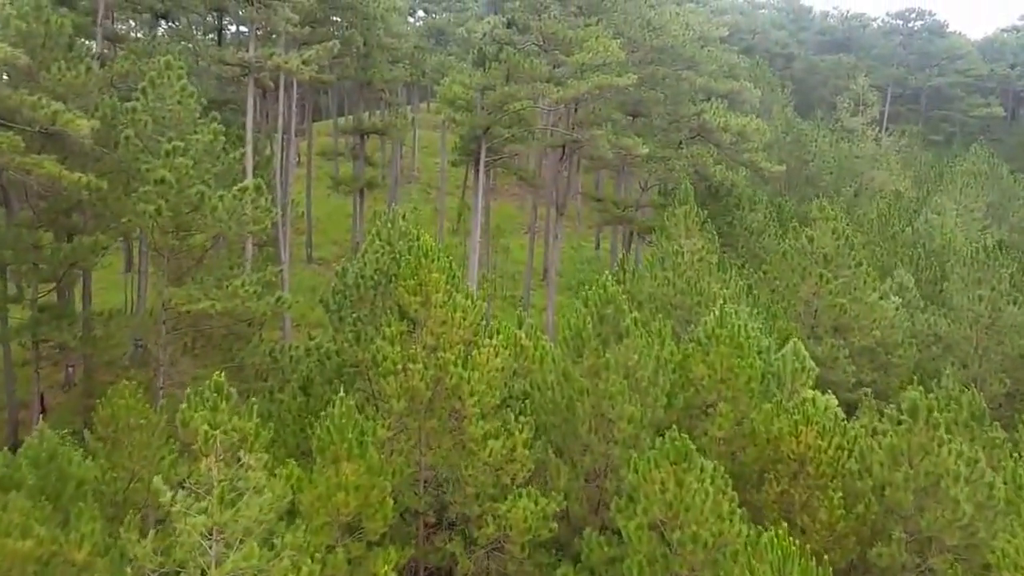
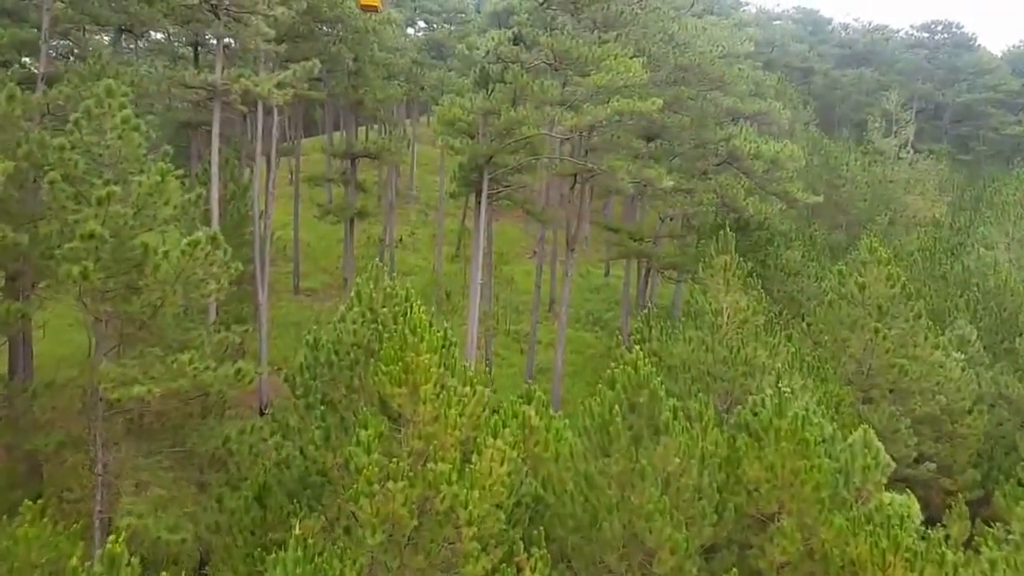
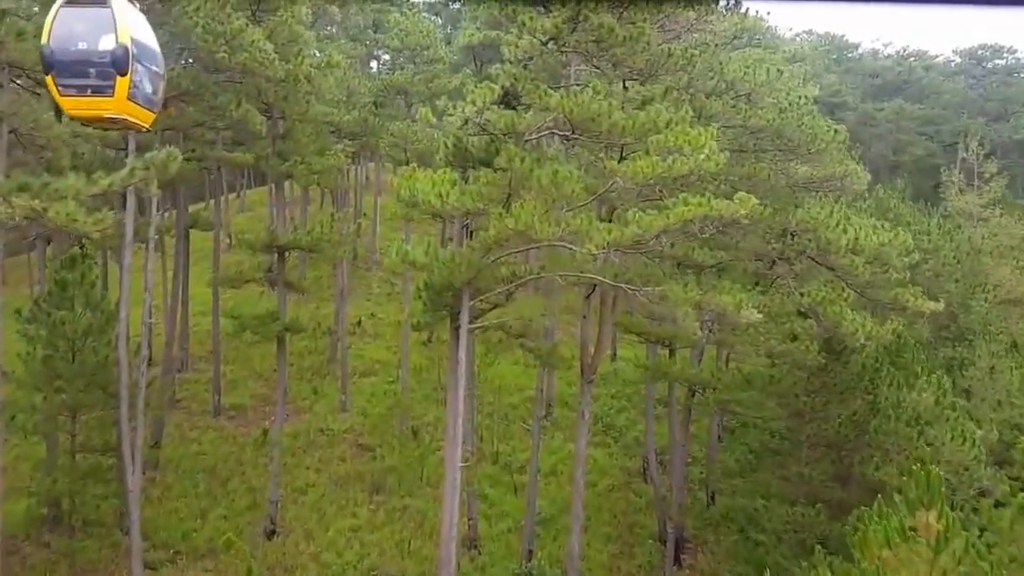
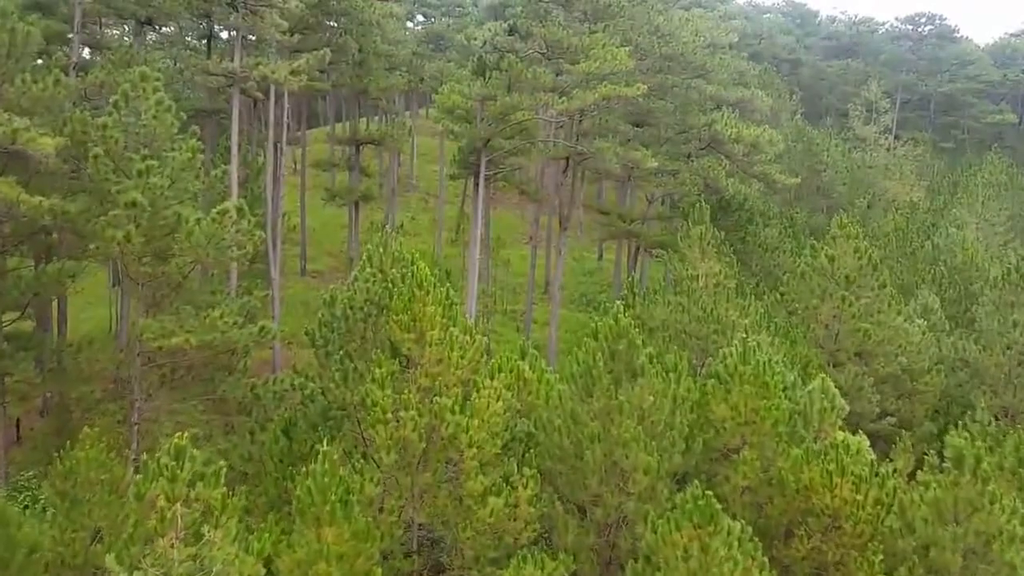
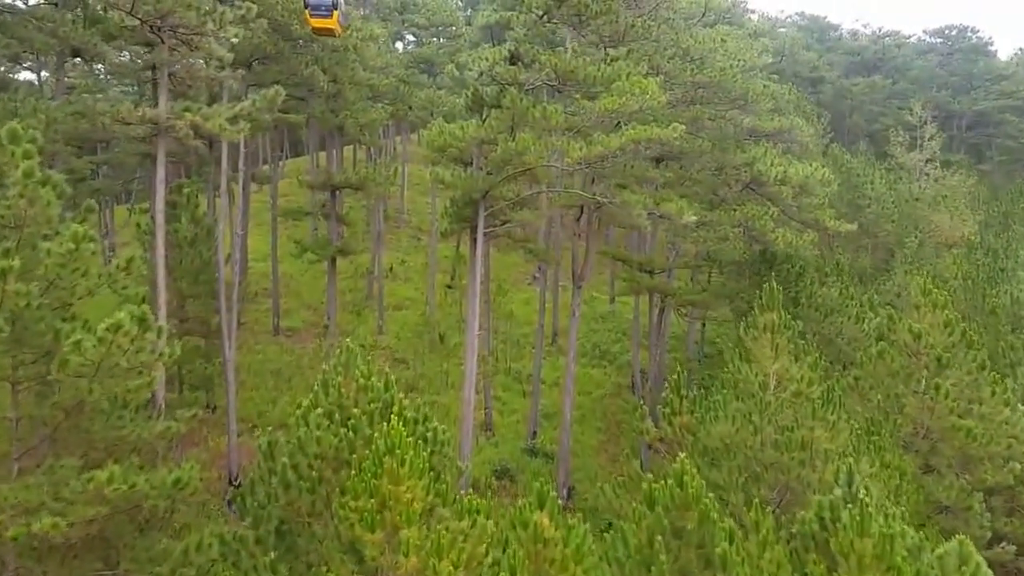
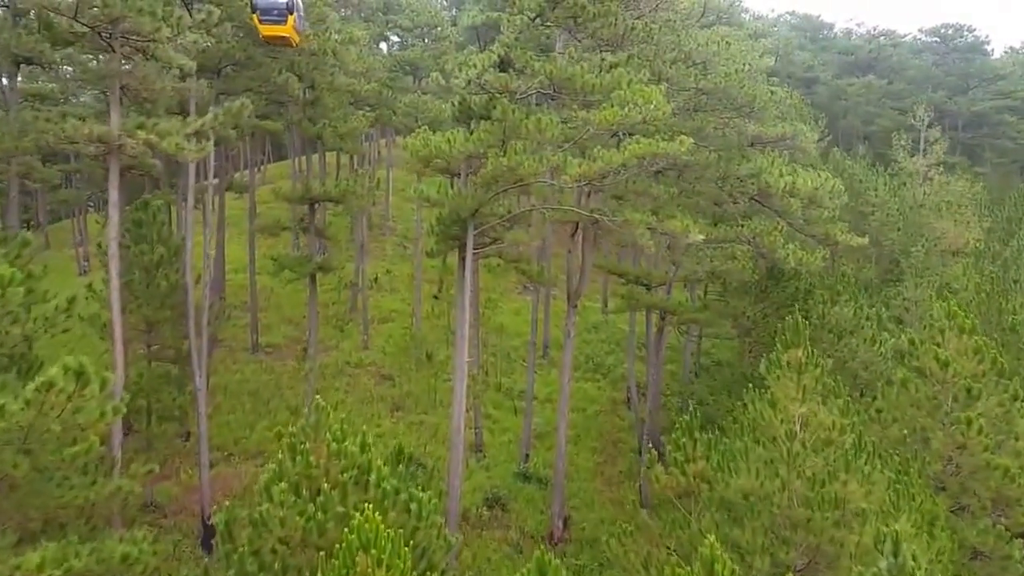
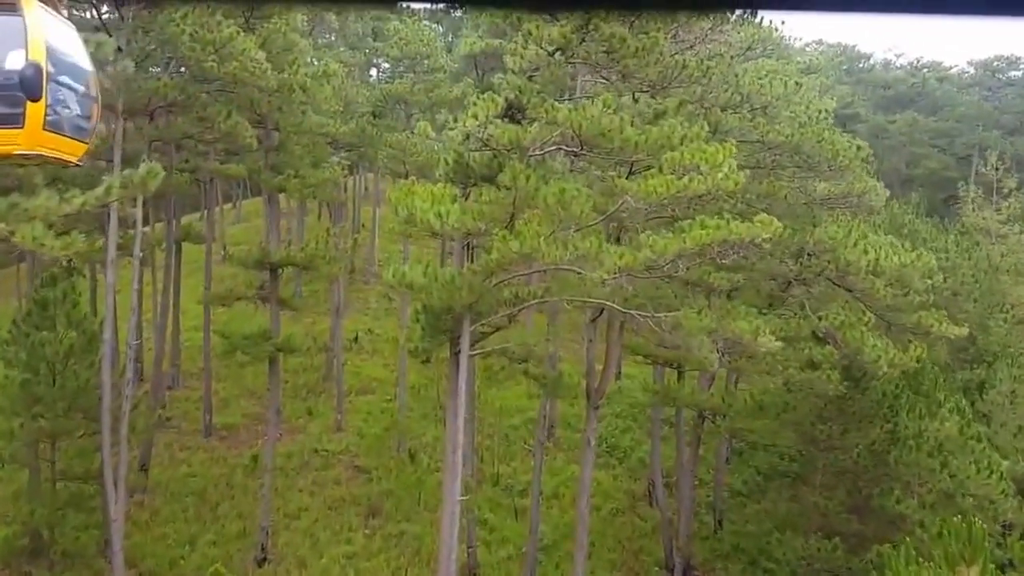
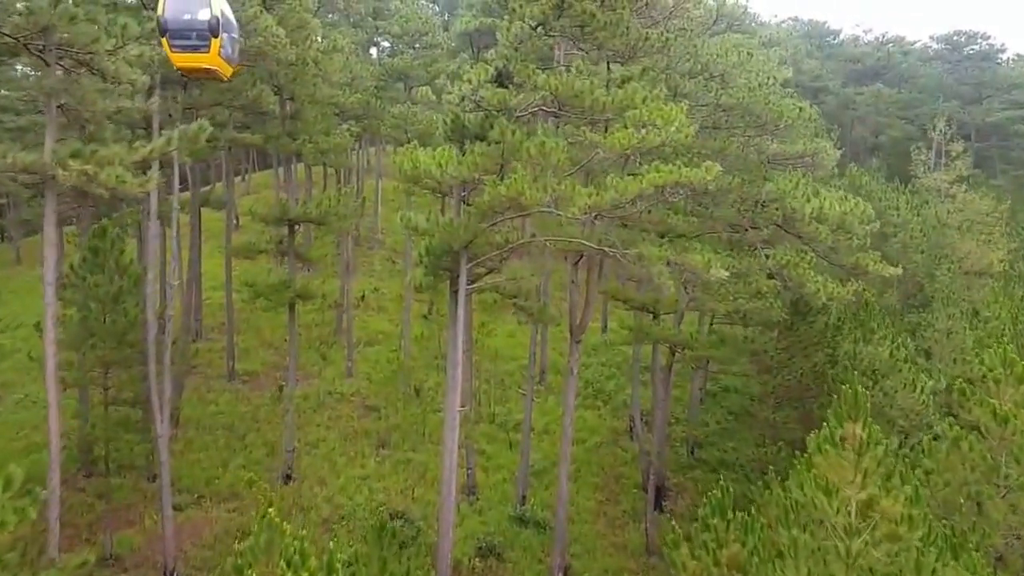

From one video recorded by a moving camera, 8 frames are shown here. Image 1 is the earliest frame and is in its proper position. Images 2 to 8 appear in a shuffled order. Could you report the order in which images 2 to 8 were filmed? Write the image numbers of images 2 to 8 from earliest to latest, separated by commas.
4, 2, 5, 6, 8, 3, 7
